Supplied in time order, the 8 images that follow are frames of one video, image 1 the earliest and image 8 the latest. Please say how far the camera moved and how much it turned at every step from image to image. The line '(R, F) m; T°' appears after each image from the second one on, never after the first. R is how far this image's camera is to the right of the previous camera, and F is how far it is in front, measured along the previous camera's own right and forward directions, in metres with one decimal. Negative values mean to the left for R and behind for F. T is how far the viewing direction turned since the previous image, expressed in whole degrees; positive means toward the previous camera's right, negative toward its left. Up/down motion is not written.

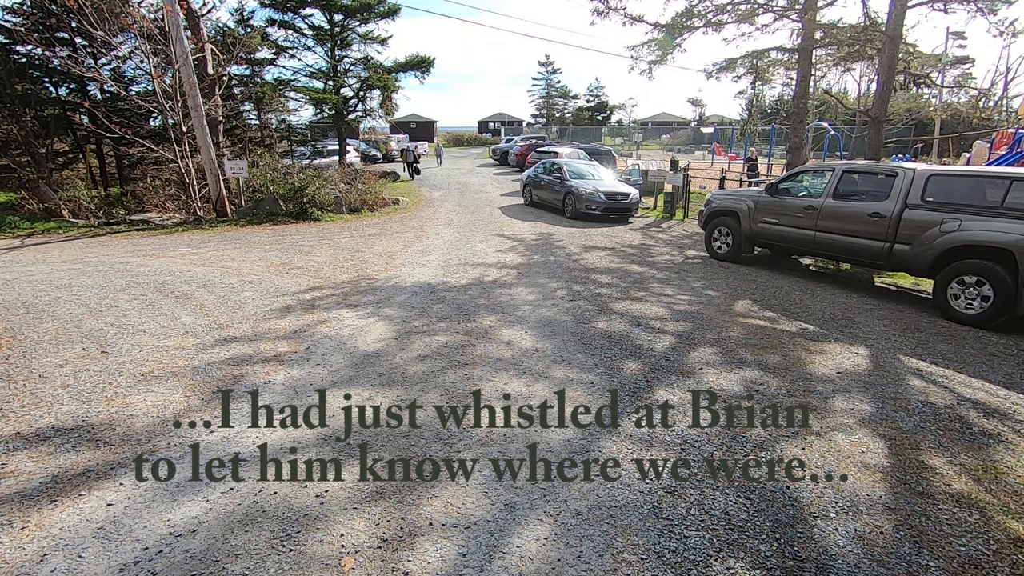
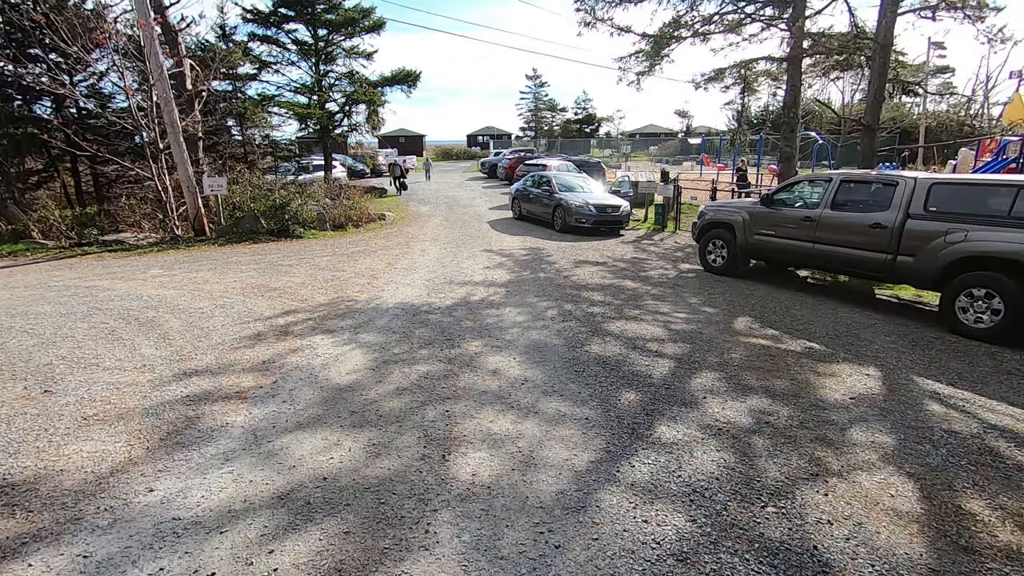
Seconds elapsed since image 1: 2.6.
(0.0, +0.3) m; +1°
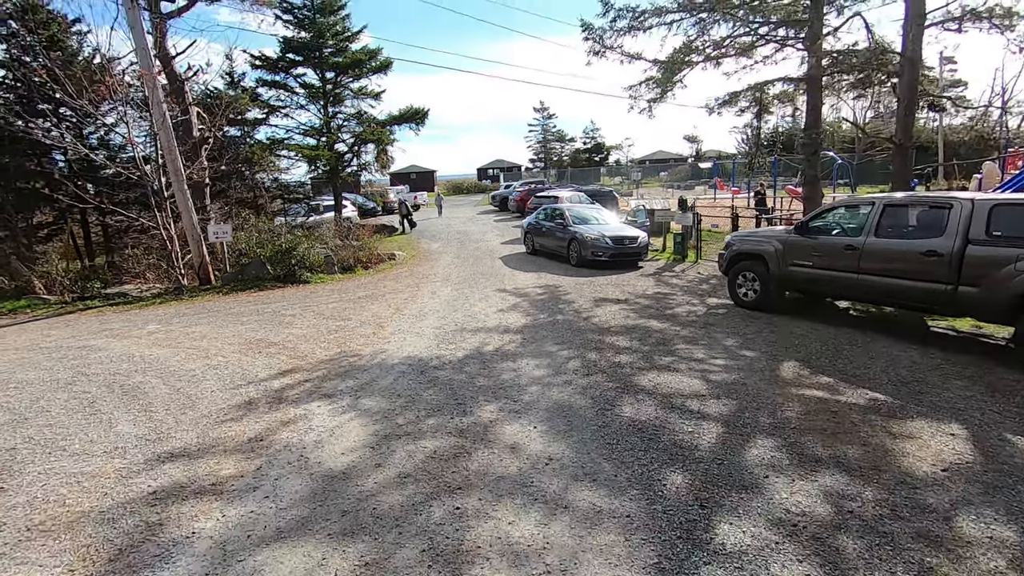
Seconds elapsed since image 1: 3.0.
(0.0, +0.6) m; -1°
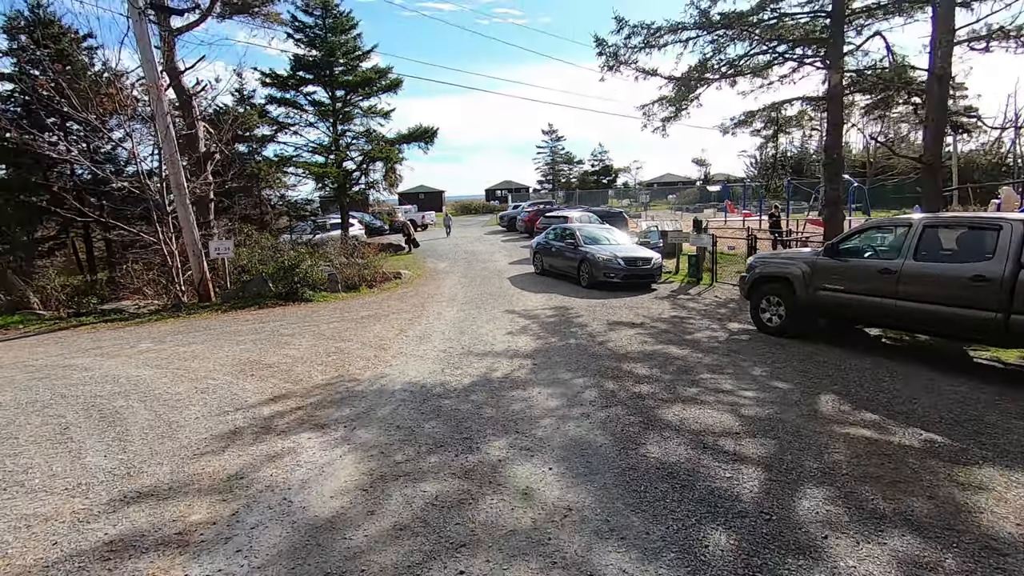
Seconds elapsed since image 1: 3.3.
(-0.1, +0.4) m; -1°
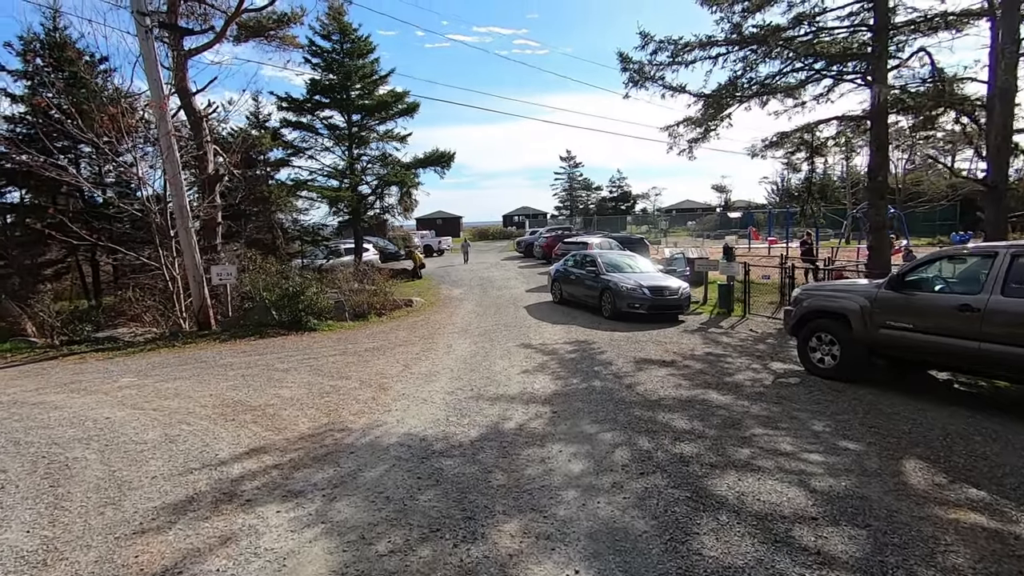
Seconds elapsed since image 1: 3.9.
(0.0, +0.8) m; -2°
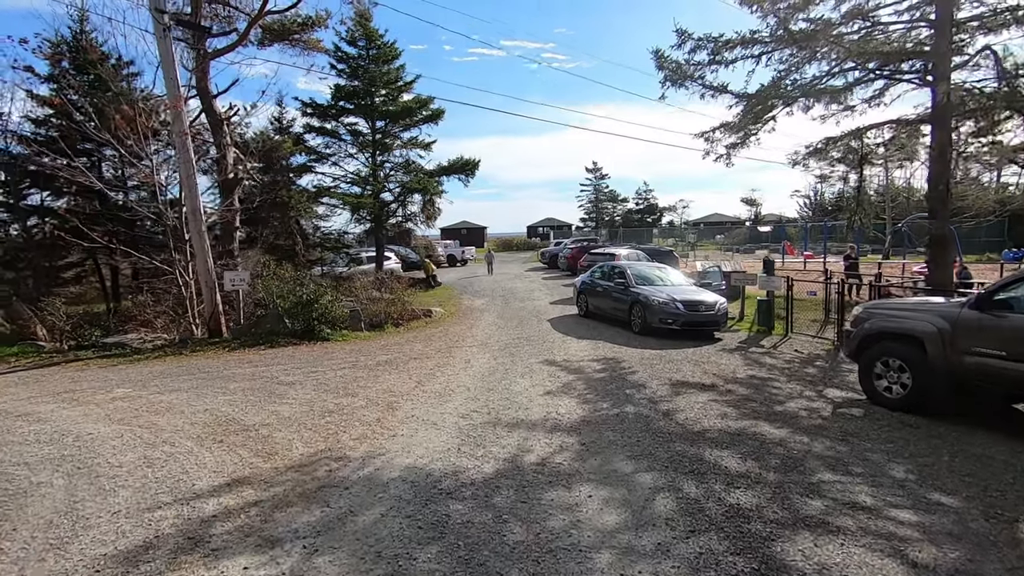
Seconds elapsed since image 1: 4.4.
(0.0, +0.6) m; -2°
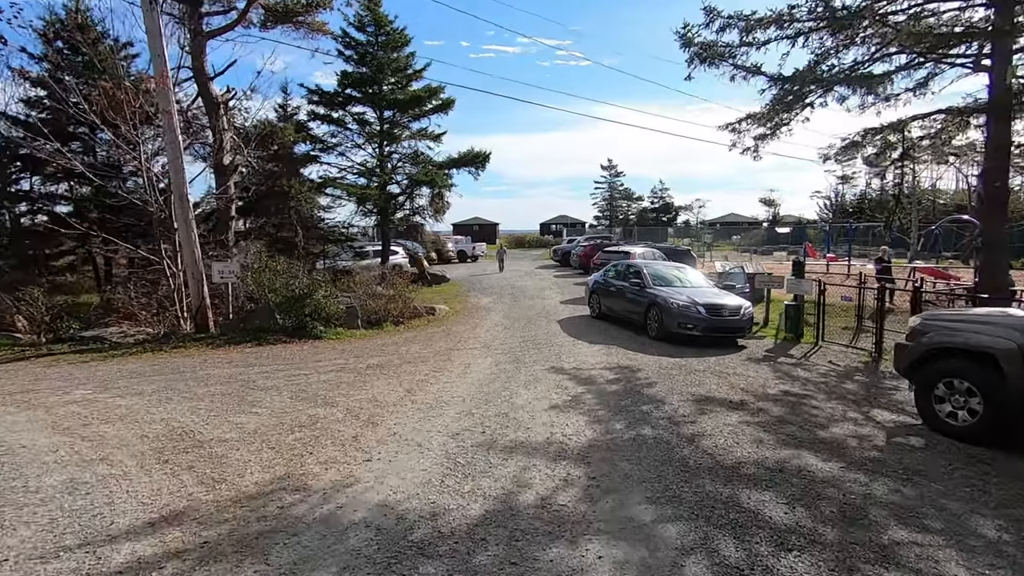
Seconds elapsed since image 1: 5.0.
(+0.1, +0.8) m; -1°
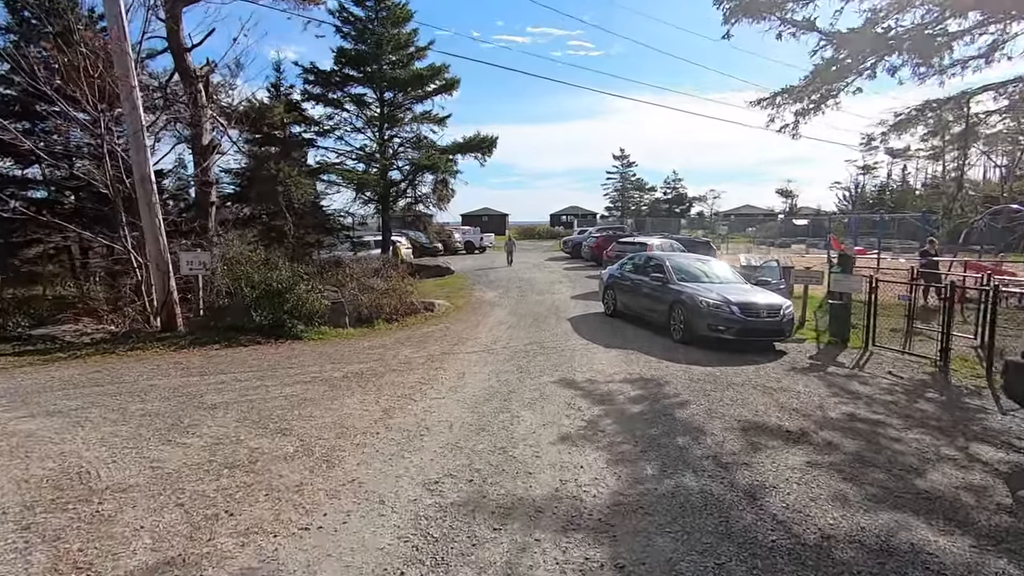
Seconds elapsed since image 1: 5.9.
(+0.1, +1.2) m; -1°
